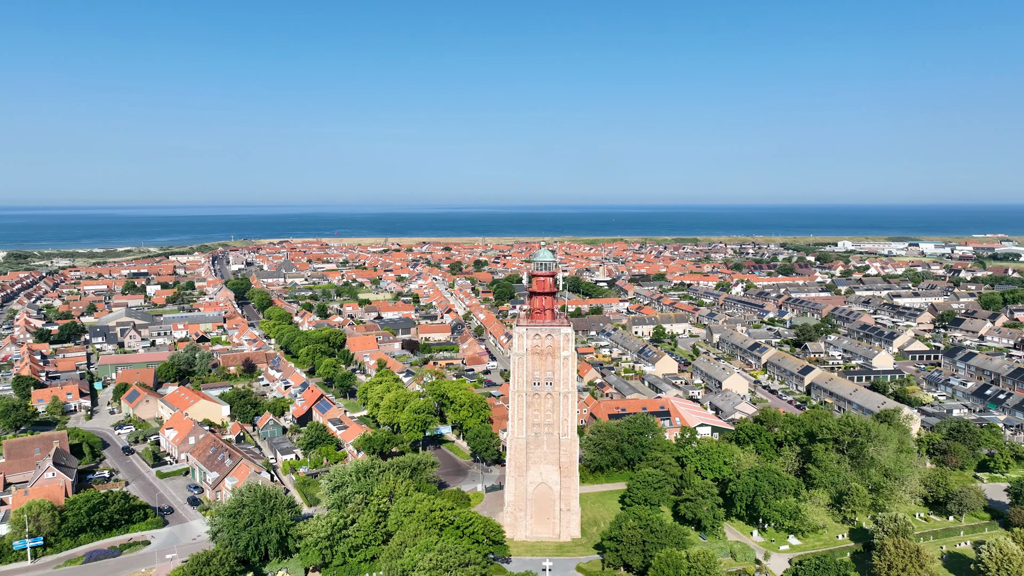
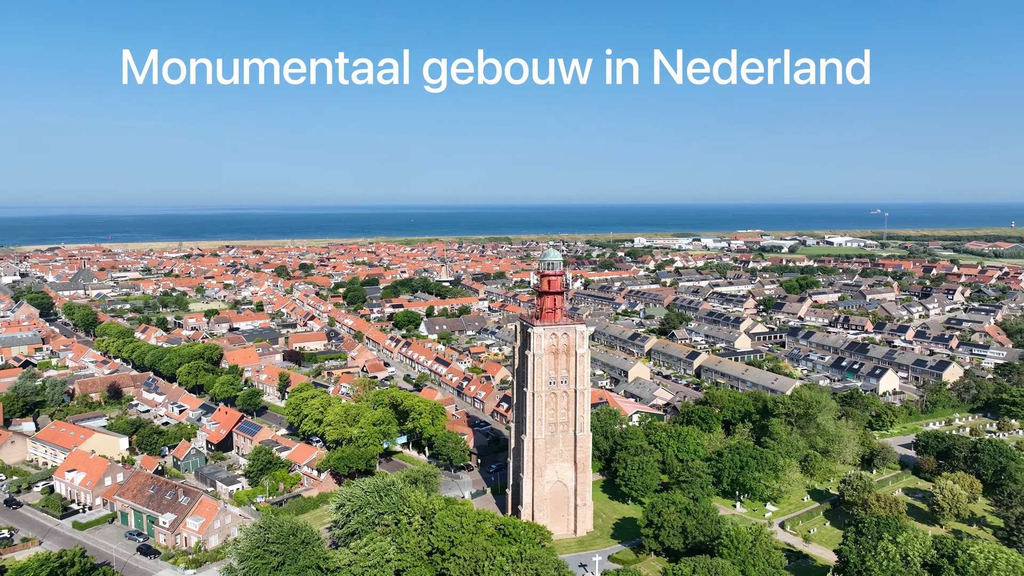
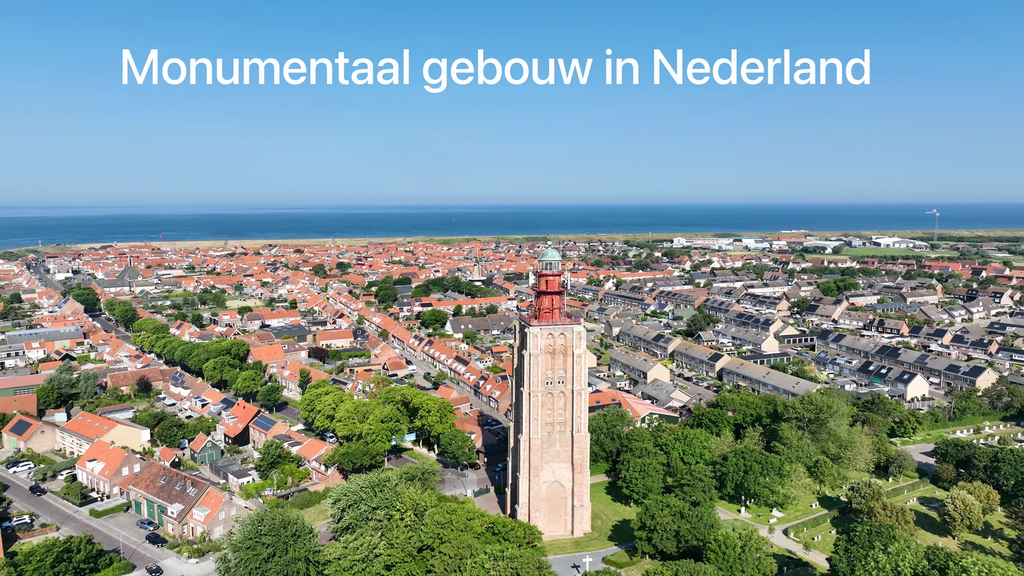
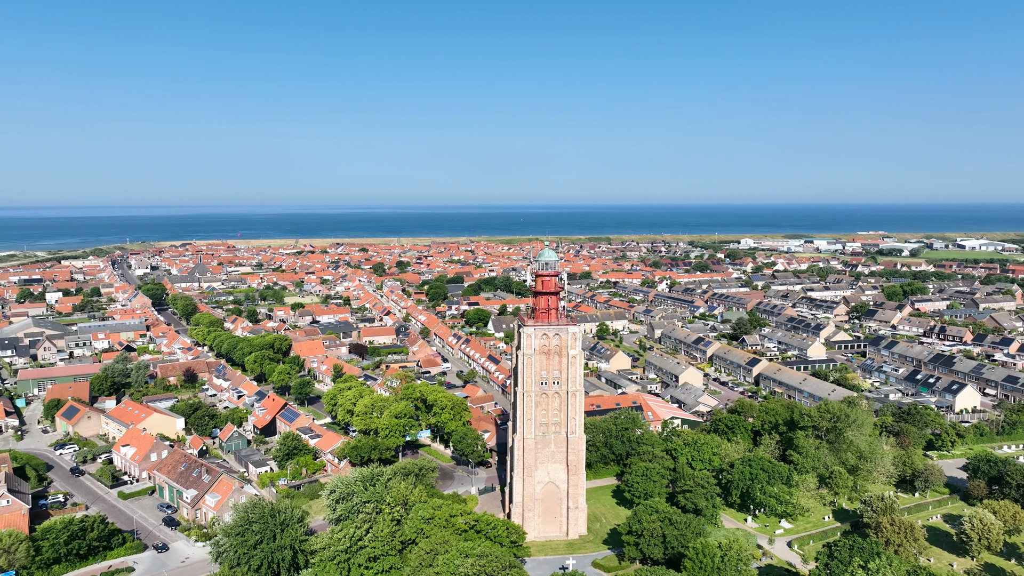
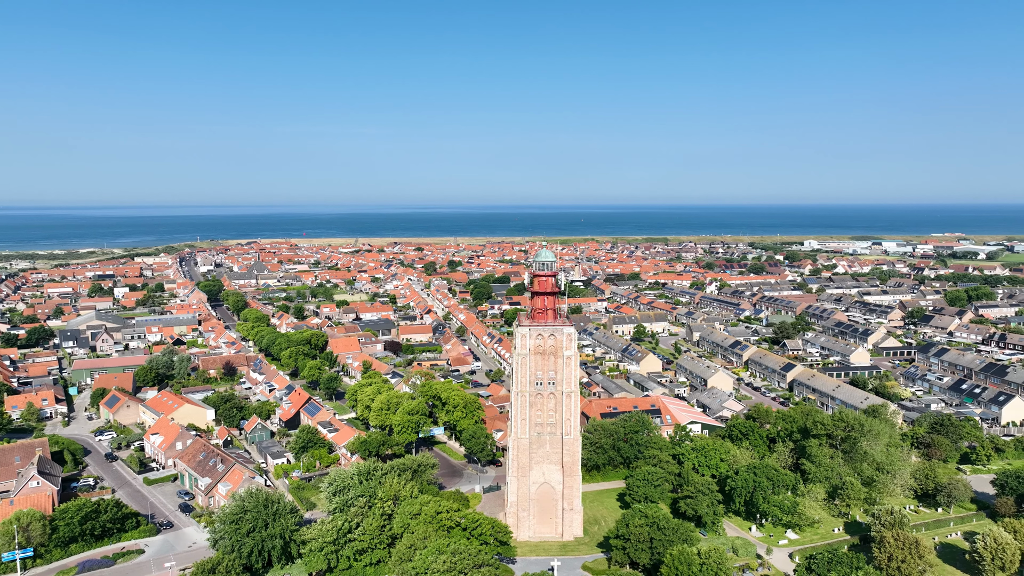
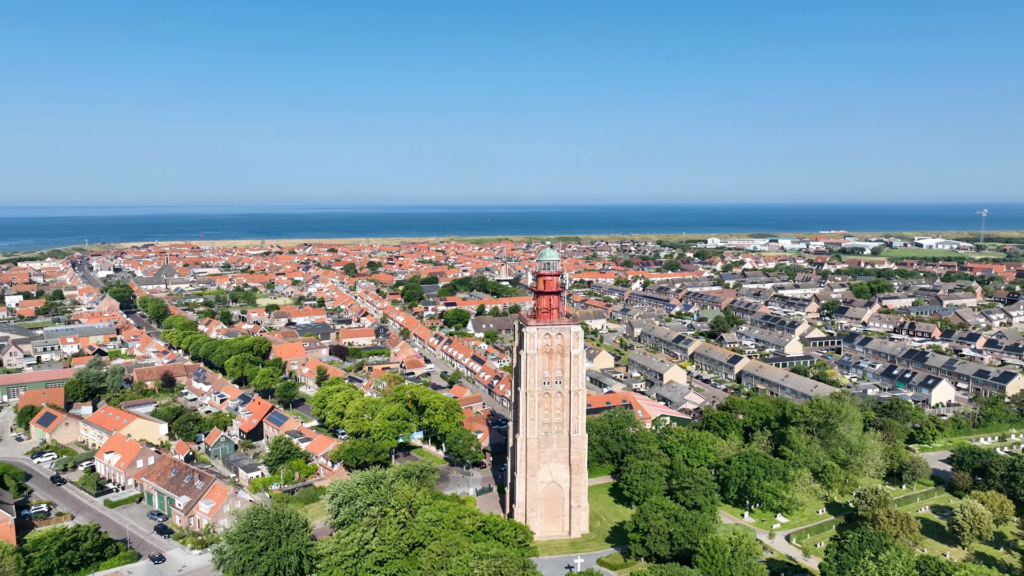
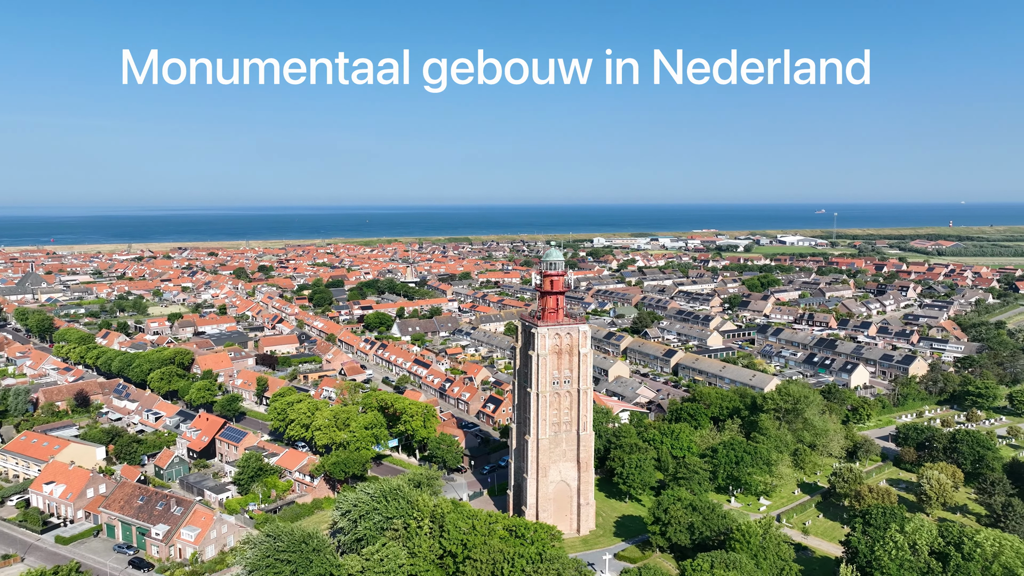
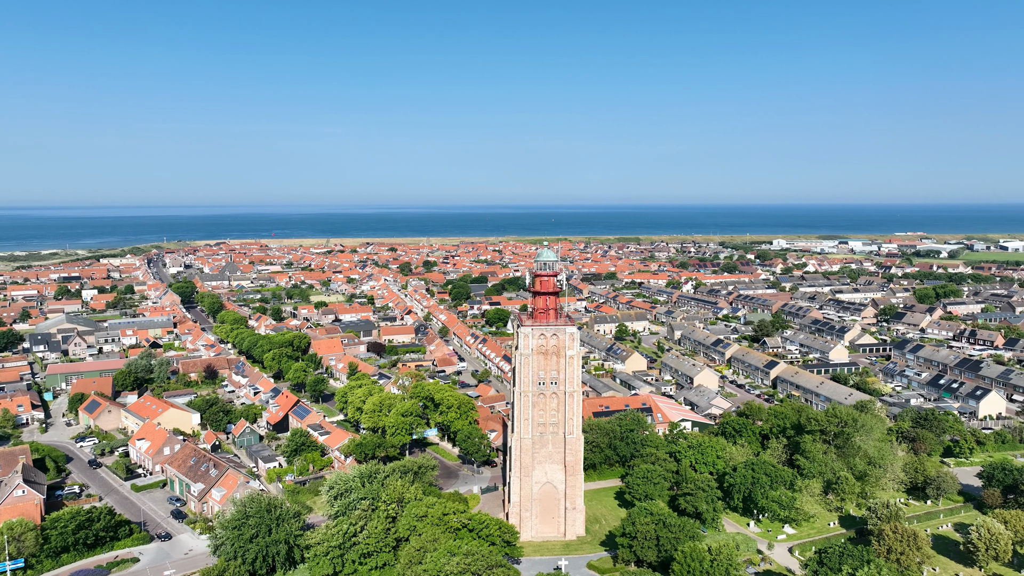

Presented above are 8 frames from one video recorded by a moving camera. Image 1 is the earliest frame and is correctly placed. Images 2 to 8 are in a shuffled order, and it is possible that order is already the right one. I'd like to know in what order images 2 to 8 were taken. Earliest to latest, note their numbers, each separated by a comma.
5, 8, 4, 6, 3, 2, 7
